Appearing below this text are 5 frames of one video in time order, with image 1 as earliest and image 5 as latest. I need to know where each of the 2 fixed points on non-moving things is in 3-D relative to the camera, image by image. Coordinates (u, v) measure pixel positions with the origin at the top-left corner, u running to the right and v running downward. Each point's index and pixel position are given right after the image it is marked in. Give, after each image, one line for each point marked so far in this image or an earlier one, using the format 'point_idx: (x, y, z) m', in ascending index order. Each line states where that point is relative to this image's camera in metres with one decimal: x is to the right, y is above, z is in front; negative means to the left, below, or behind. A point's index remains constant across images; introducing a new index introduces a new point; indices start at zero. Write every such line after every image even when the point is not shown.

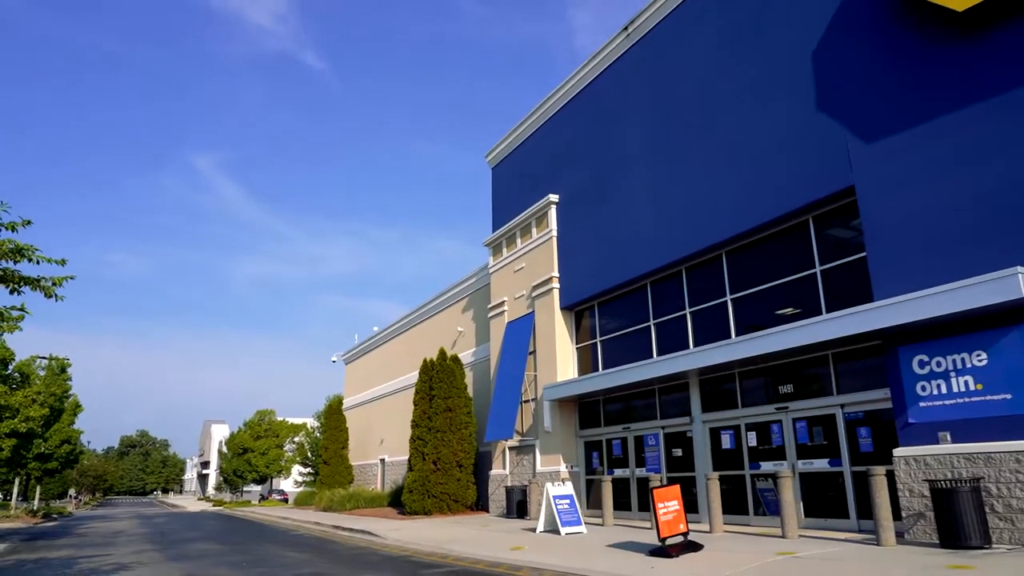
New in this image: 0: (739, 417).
0: (+5.0, -2.8, +15.1) m
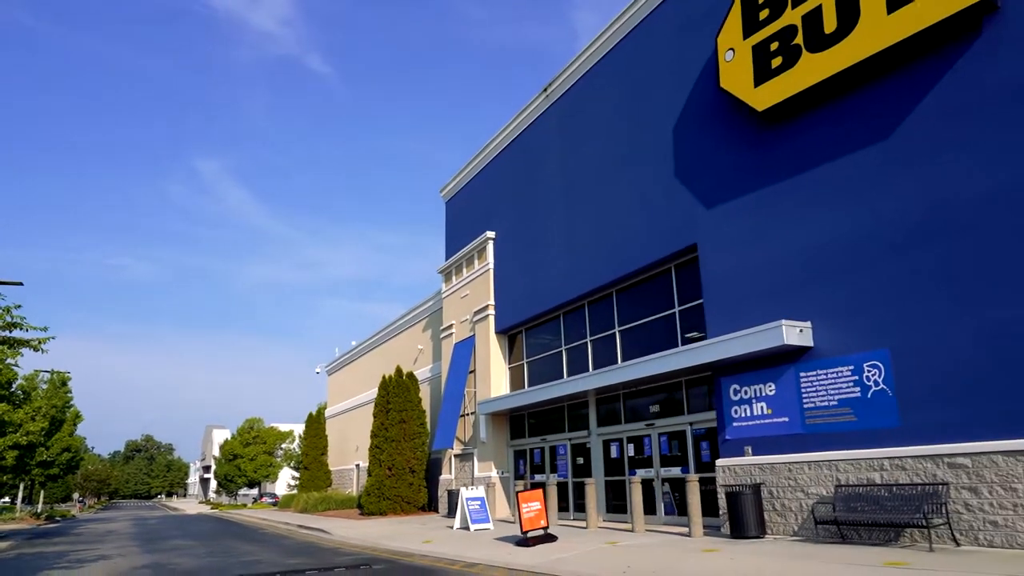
0: (+2.9, -3.7, +17.9) m
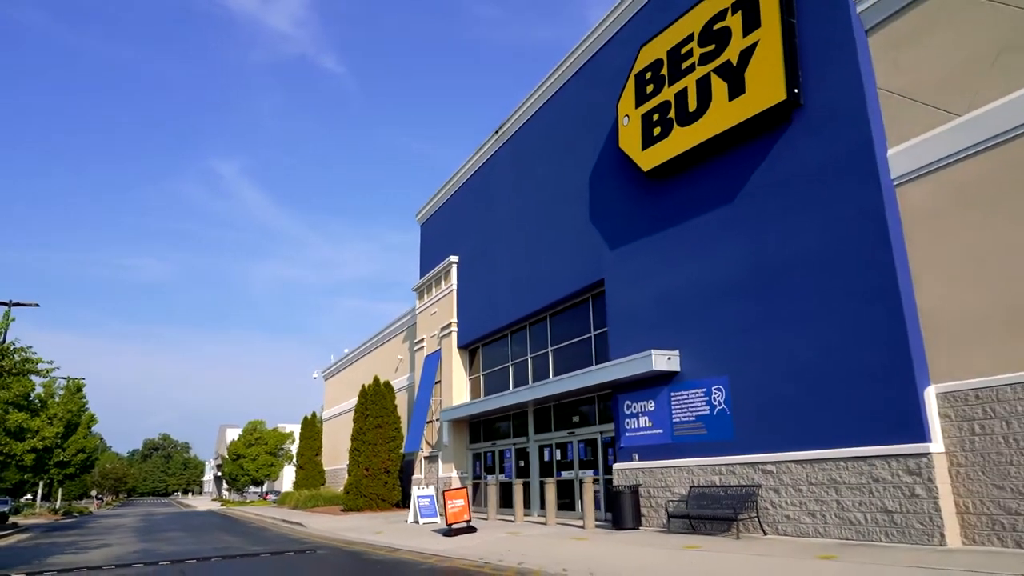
0: (+1.2, -4.5, +20.6) m
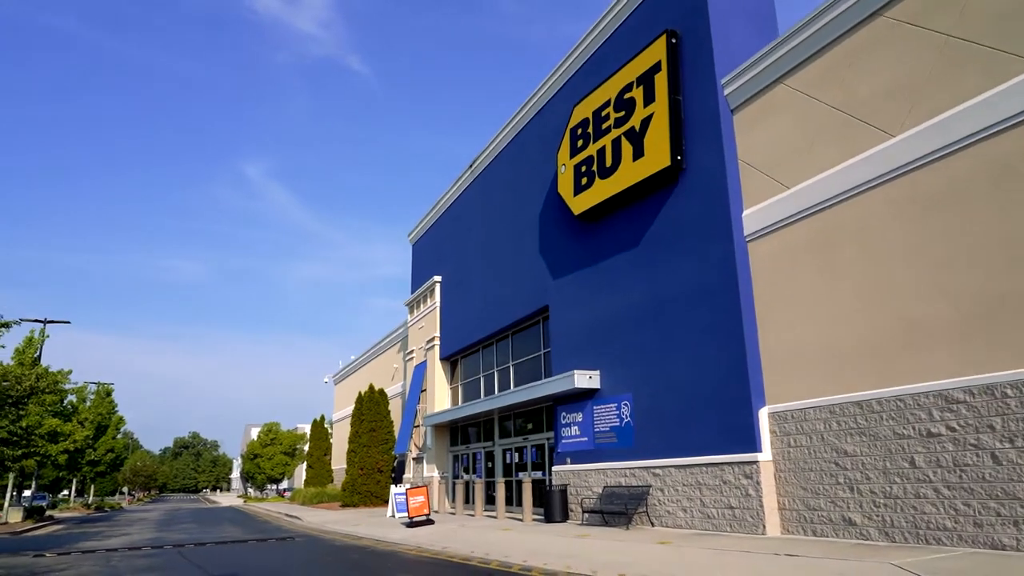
0: (0.0, -5.2, +23.3) m
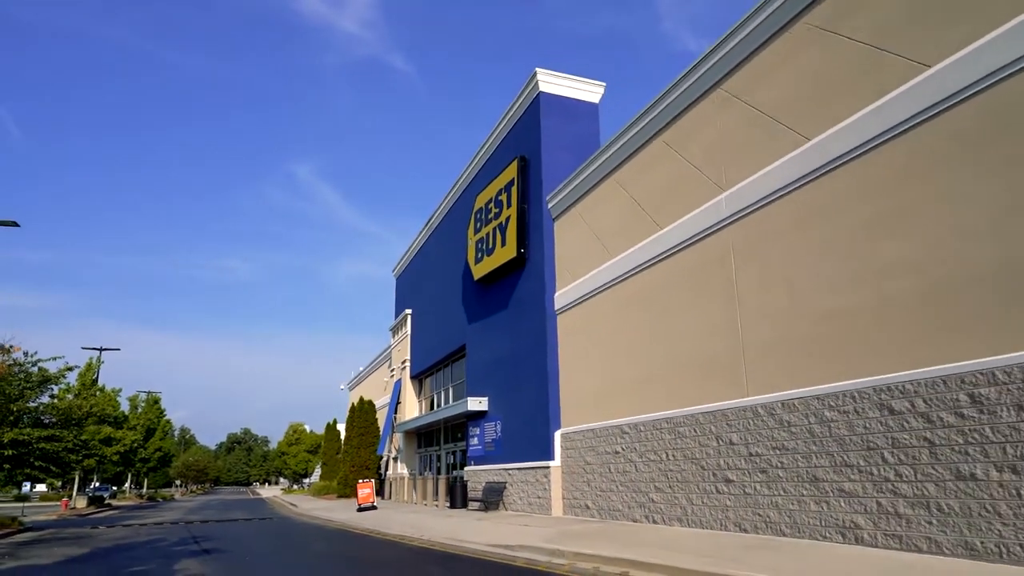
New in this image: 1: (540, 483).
0: (-2.7, -6.9, +30.0) m
1: (+0.8, -5.6, +19.7) m
